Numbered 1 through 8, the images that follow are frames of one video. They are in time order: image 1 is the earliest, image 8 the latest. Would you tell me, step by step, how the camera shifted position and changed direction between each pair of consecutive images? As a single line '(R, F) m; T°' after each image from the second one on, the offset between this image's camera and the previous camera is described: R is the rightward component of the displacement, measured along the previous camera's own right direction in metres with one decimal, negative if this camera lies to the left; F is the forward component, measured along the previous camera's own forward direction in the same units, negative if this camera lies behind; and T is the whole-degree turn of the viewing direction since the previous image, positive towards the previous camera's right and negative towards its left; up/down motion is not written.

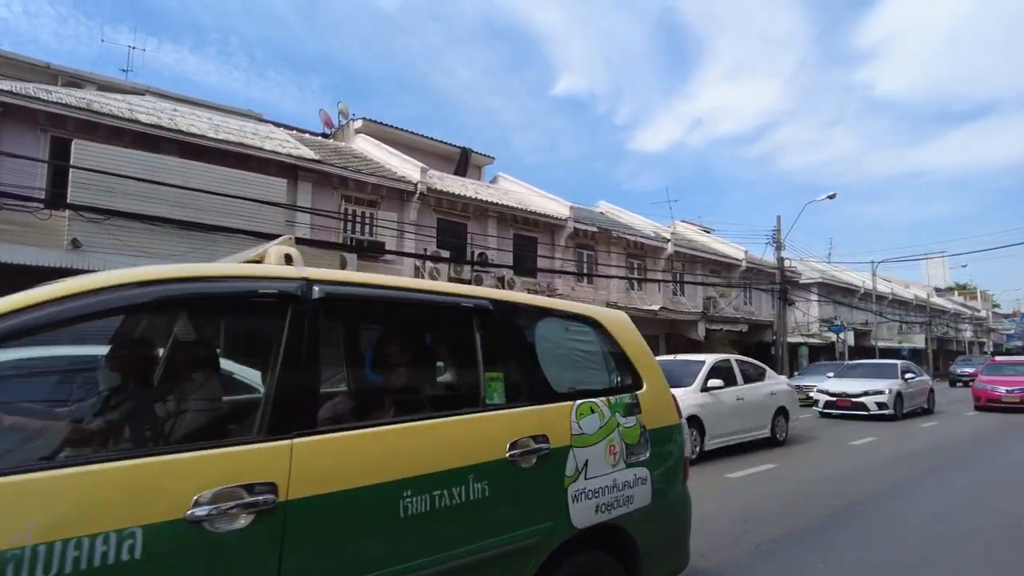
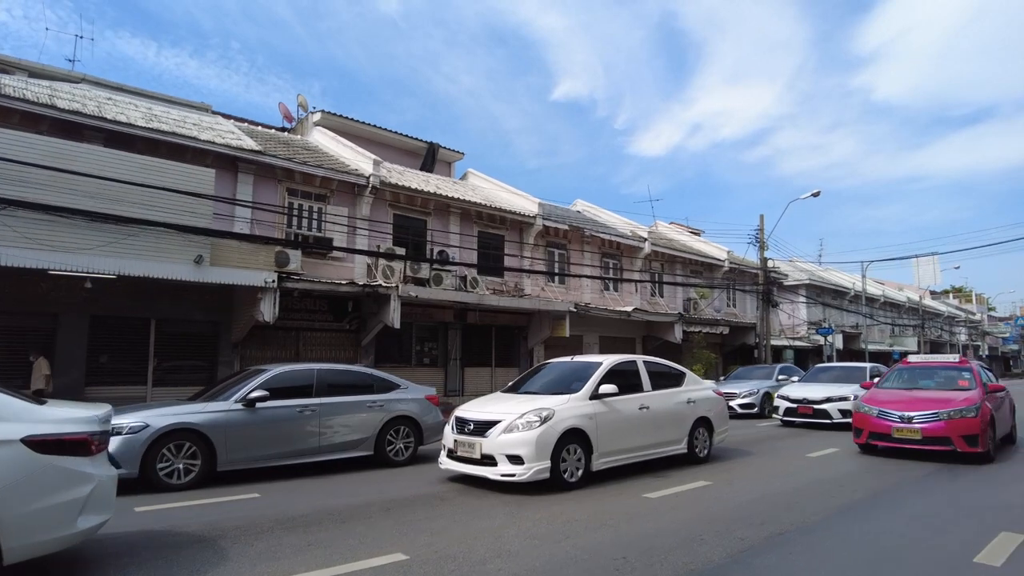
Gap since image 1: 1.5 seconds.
(+1.2, +1.0) m; 0°
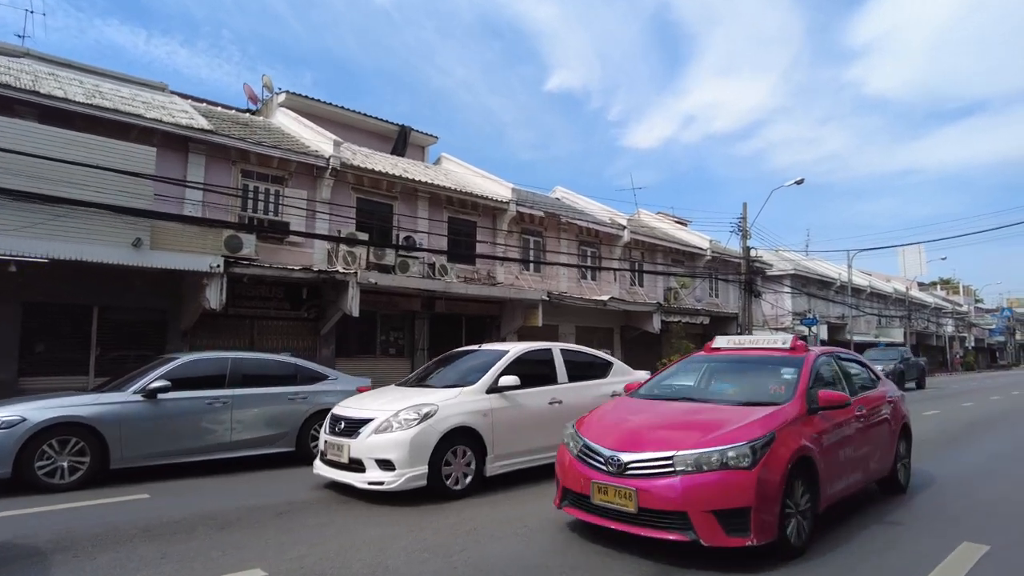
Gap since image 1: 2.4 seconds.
(+0.7, +0.7) m; +1°
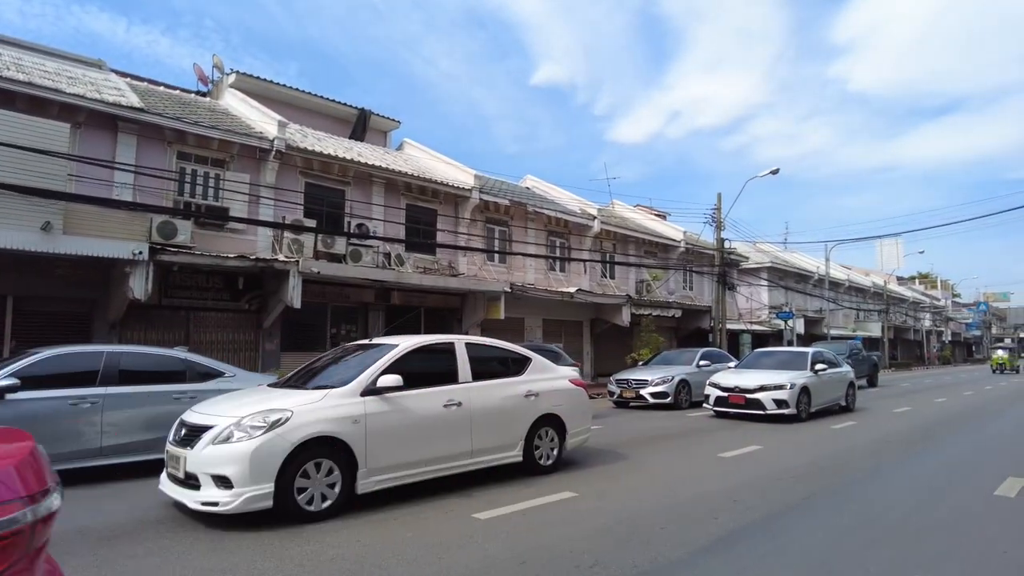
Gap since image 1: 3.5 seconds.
(+0.8, +0.9) m; +1°
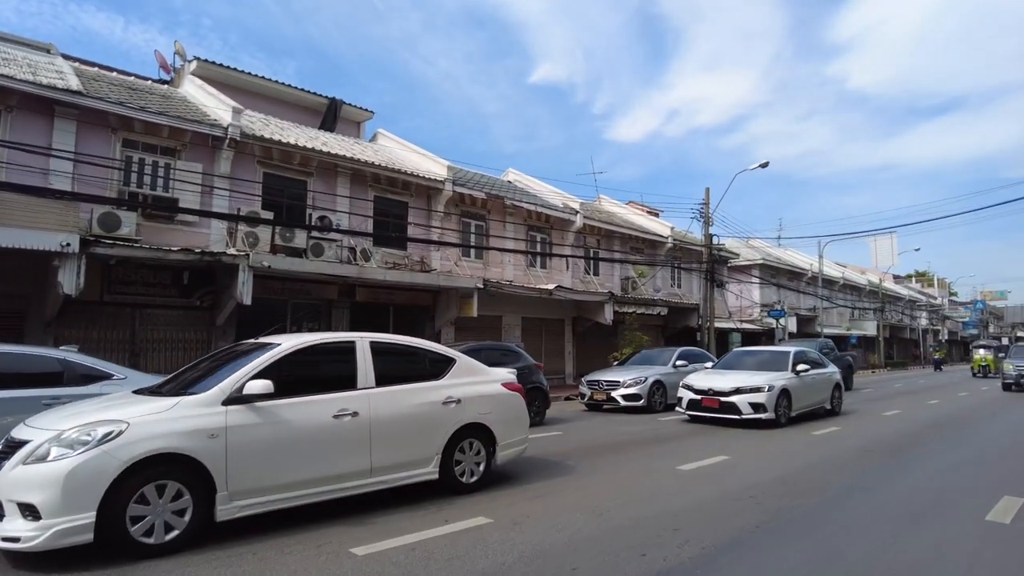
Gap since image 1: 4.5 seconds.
(+0.7, +0.9) m; 0°
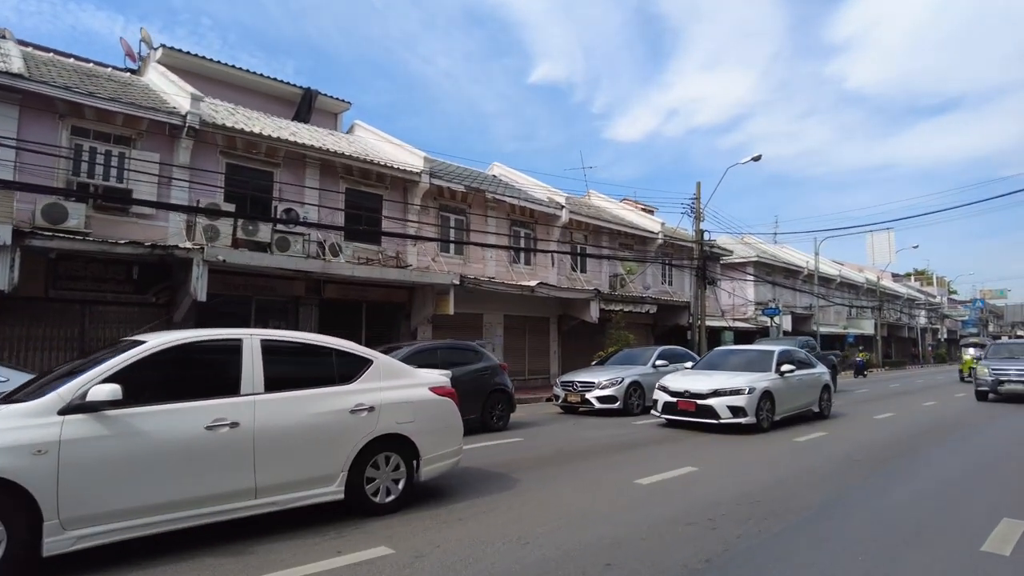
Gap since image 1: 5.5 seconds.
(+0.6, +0.8) m; 0°
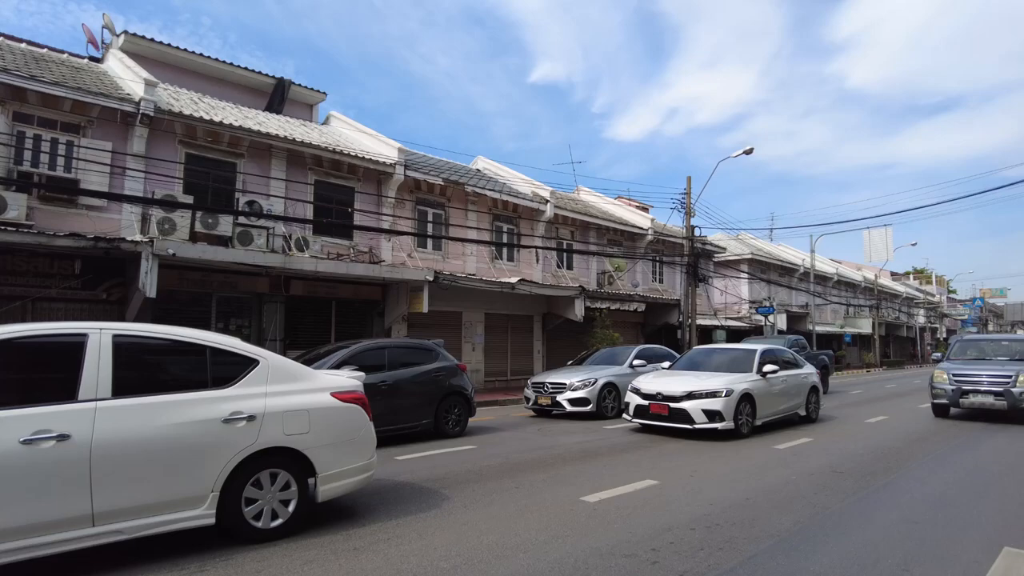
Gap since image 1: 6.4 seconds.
(+0.6, +0.8) m; 0°
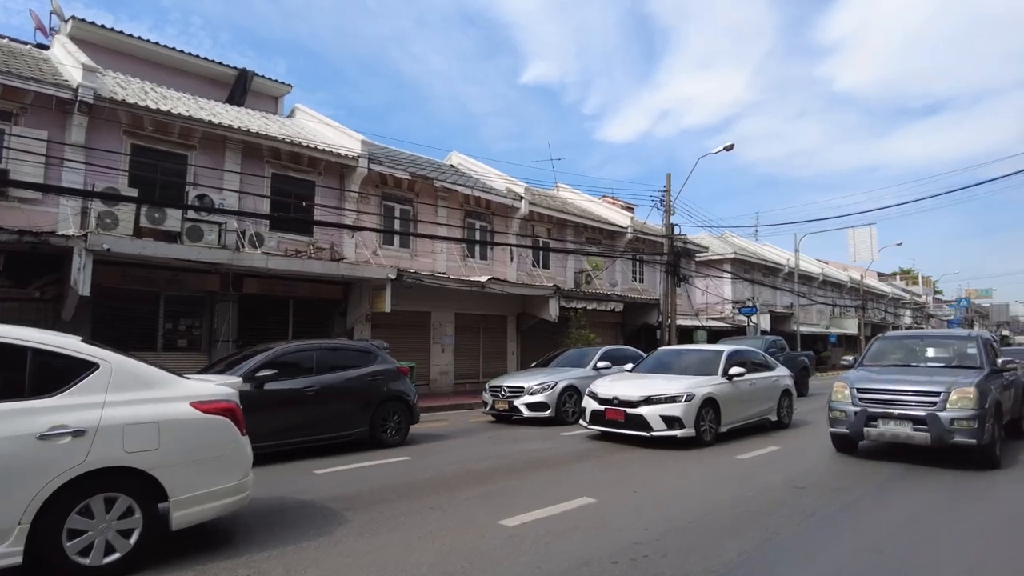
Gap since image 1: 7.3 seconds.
(+0.6, +0.7) m; +1°
